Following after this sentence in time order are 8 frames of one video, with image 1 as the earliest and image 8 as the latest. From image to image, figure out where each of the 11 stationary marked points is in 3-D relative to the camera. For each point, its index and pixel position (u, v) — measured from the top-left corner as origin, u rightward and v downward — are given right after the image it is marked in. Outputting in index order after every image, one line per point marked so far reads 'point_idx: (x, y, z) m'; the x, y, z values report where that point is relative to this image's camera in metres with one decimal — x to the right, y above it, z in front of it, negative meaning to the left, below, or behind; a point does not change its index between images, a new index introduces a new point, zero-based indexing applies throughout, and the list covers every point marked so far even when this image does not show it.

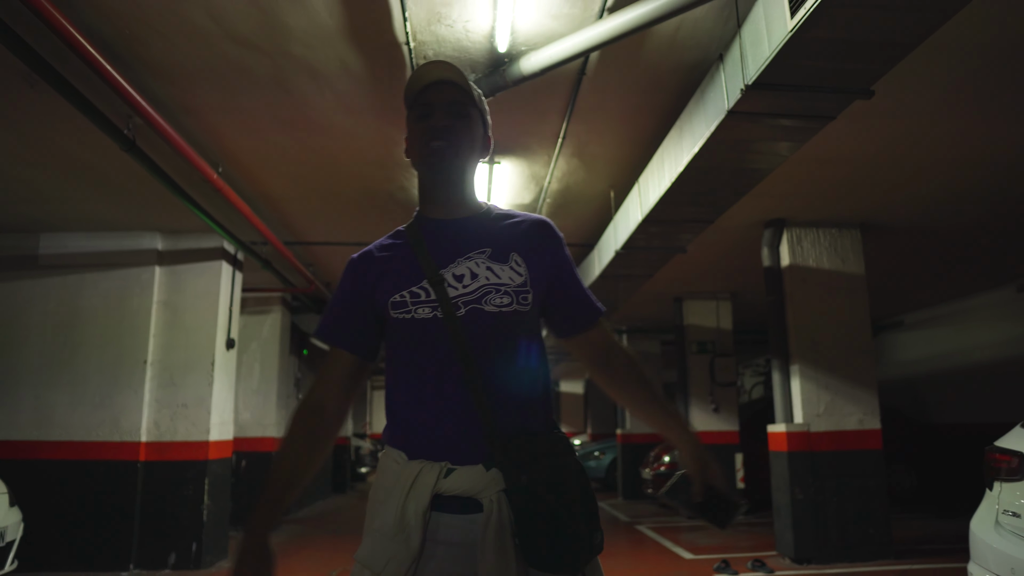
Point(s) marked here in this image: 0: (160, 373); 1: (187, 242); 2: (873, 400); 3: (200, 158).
0: (-3.4, -0.8, +6.6) m
1: (-3.3, +0.5, +6.9) m
2: (+3.4, -1.1, +6.4) m
3: (-2.2, +0.9, +4.8) m
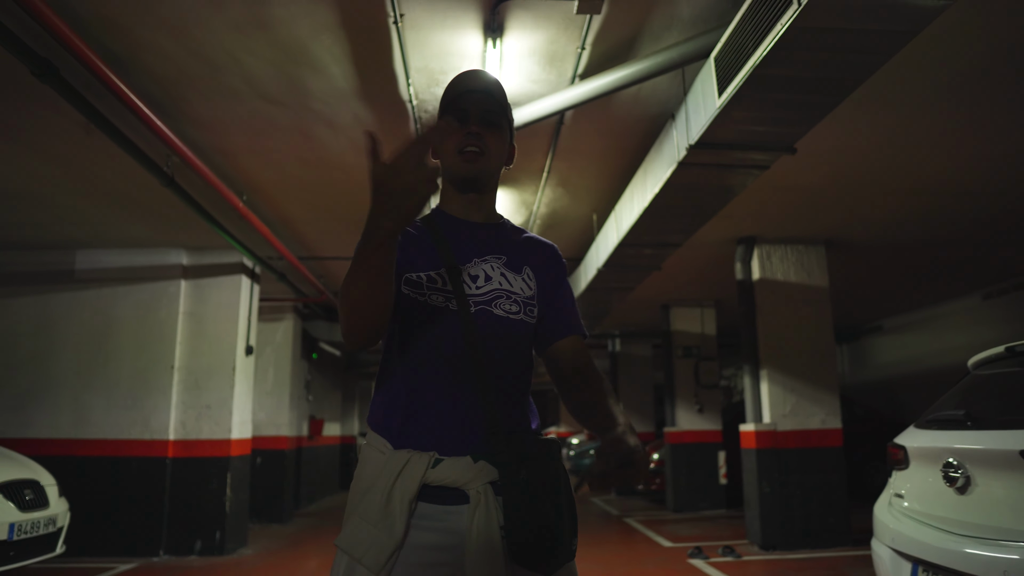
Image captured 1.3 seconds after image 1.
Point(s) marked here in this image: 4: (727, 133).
0: (-3.5, -1.0, +7.2) m
1: (-3.4, +0.3, +7.6) m
2: (+3.4, -1.2, +7.0) m
3: (-2.3, +0.8, +5.4) m
4: (+1.2, +0.8, +3.7) m
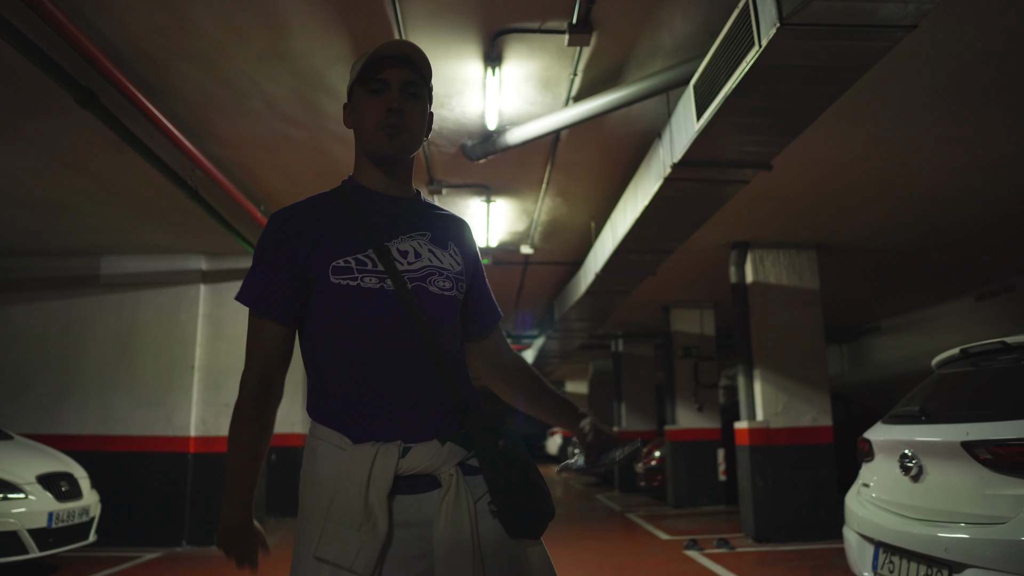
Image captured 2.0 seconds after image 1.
0: (-3.5, -1.0, +7.6) m
1: (-3.4, +0.3, +7.9) m
2: (+3.4, -1.2, +7.3) m
3: (-2.3, +0.8, +5.8) m
4: (+1.2, +0.8, +4.0) m
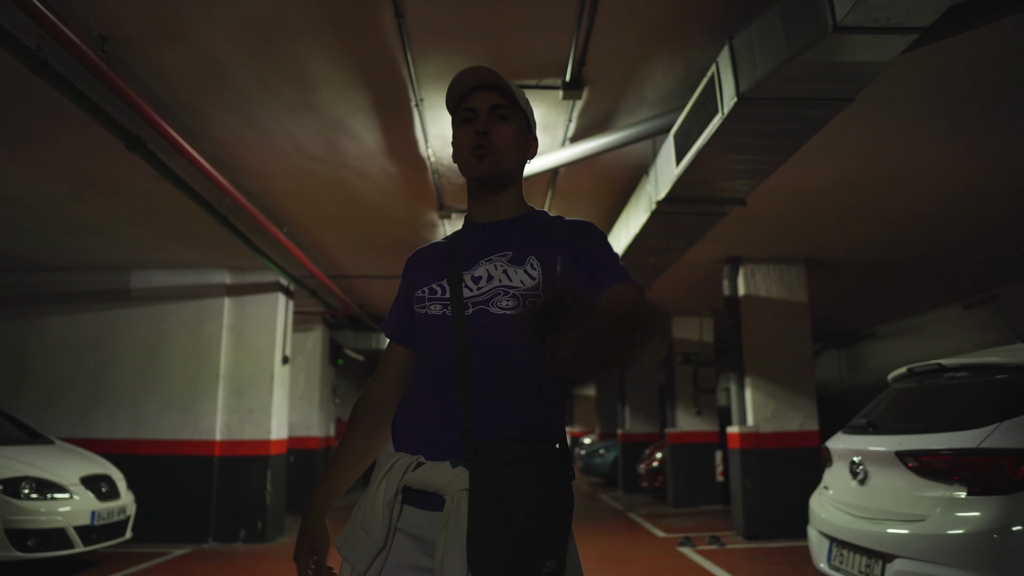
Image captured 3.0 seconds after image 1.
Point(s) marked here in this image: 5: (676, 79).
0: (-3.4, -1.2, +8.1) m
1: (-3.3, +0.1, +8.4) m
2: (+3.5, -1.4, +7.7) m
3: (-2.3, +0.6, +6.3) m
4: (+1.2, +0.7, +4.4) m
5: (+1.0, +1.2, +4.0) m
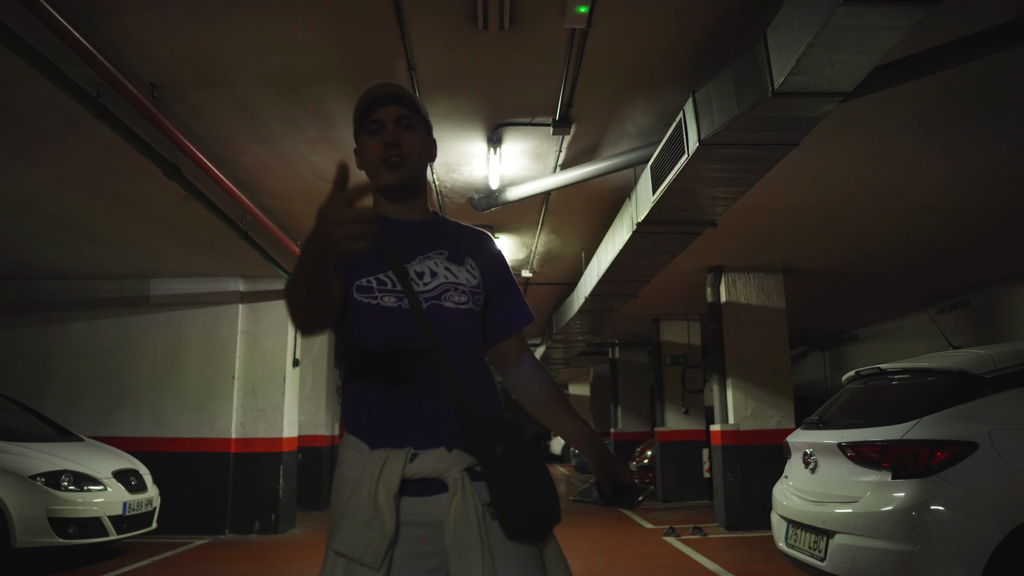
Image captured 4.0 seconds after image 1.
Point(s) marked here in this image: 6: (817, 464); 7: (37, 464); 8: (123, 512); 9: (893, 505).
0: (-3.5, -1.3, +8.7) m
1: (-3.3, 0.0, +9.0) m
2: (+3.4, -1.5, +8.3) m
3: (-2.3, +0.5, +6.8) m
4: (+1.2, +0.6, +5.0) m
5: (+1.0, +1.2, +4.5) m
6: (+1.9, -1.1, +4.1) m
7: (-4.3, -1.6, +6.0) m
8: (-3.7, -2.2, +6.4) m
9: (+2.0, -1.1, +3.4) m
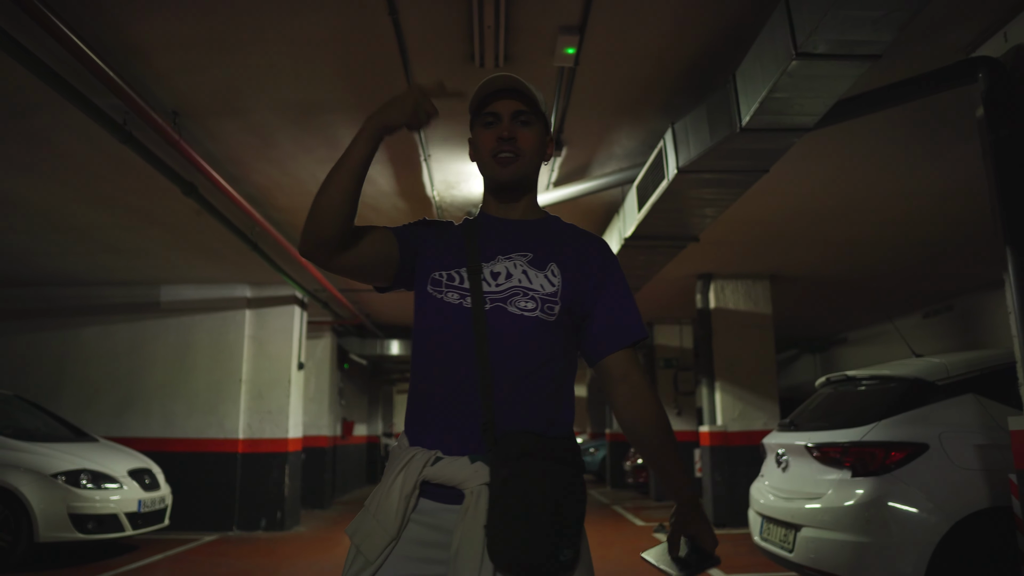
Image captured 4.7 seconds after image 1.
0: (-3.5, -1.3, +9.0) m
1: (-3.4, 0.0, +9.3) m
2: (+3.4, -1.5, +8.6) m
3: (-2.3, +0.4, +7.2) m
4: (+1.1, +0.5, +5.3) m
5: (+0.9, +1.1, +4.9) m
6: (+1.8, -1.2, +4.4) m
7: (-4.3, -1.7, +6.3) m
8: (-3.8, -2.2, +6.8) m
9: (+1.9, -1.2, +3.8) m
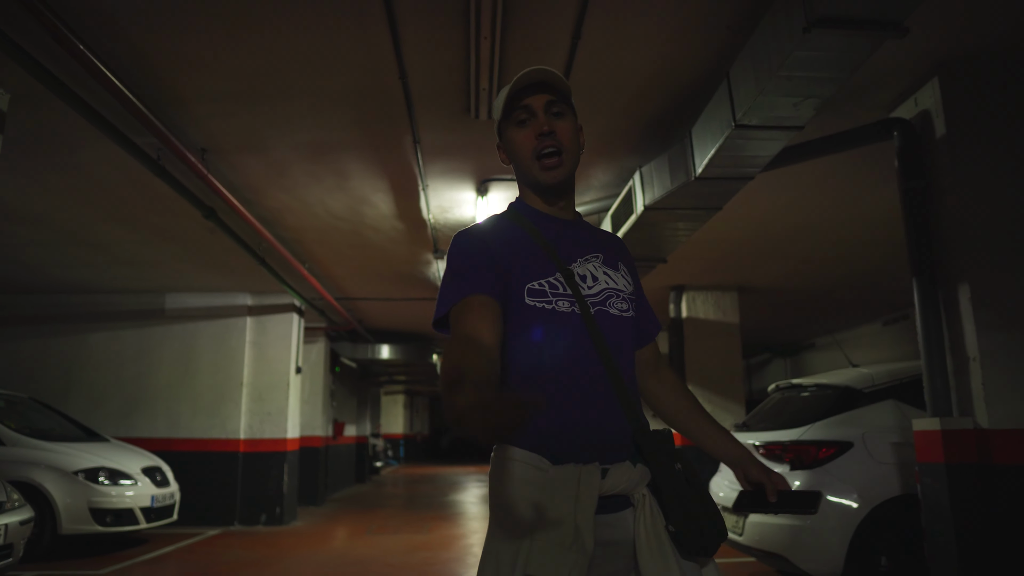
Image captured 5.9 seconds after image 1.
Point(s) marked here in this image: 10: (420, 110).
0: (-3.7, -1.5, +9.5) m
1: (-3.6, -0.2, +9.8) m
2: (+3.2, -1.7, +9.3) m
3: (-2.5, +0.3, +7.7) m
4: (+1.0, +0.3, +6.0) m
5: (+0.8, +0.9, +5.5) m
6: (+1.7, -1.3, +5.1) m
7: (-4.4, -1.8, +6.9) m
8: (-3.9, -2.4, +7.3) m
9: (+1.8, -1.3, +4.5) m
10: (-0.6, +1.2, +4.6) m
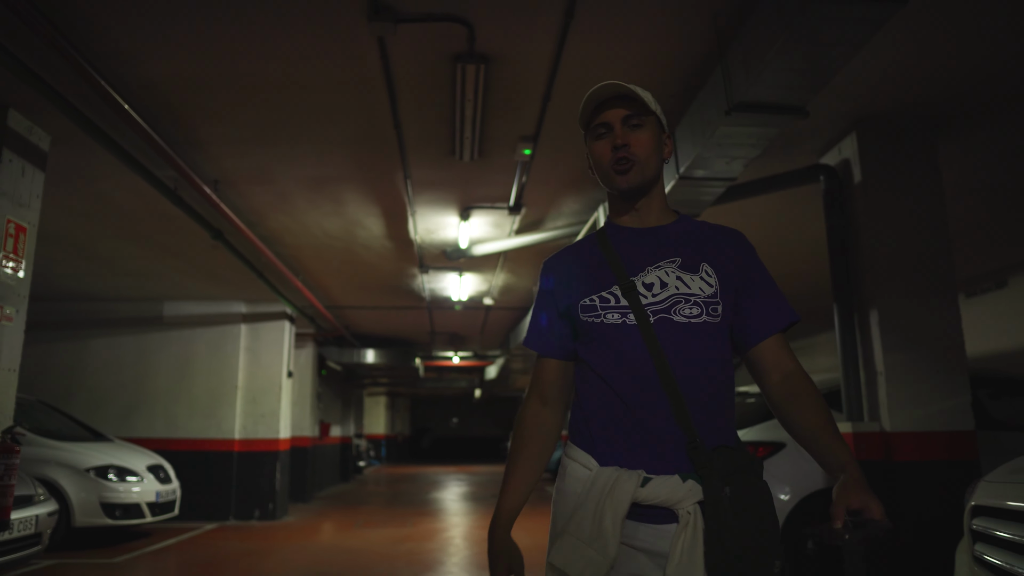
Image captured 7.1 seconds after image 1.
0: (-4.0, -1.6, +10.1) m
1: (-3.9, -0.3, +10.4) m
2: (+2.9, -1.9, +10.1) m
3: (-2.7, +0.2, +8.3) m
4: (+0.8, +0.2, +6.7) m
5: (+0.6, +0.8, +6.2) m
6: (+1.5, -1.5, +5.8) m
7: (-4.7, -1.9, +7.4) m
8: (-4.2, -2.5, +7.8) m
9: (+1.7, -1.5, +5.2) m
10: (-0.8, +1.1, +5.2) m
